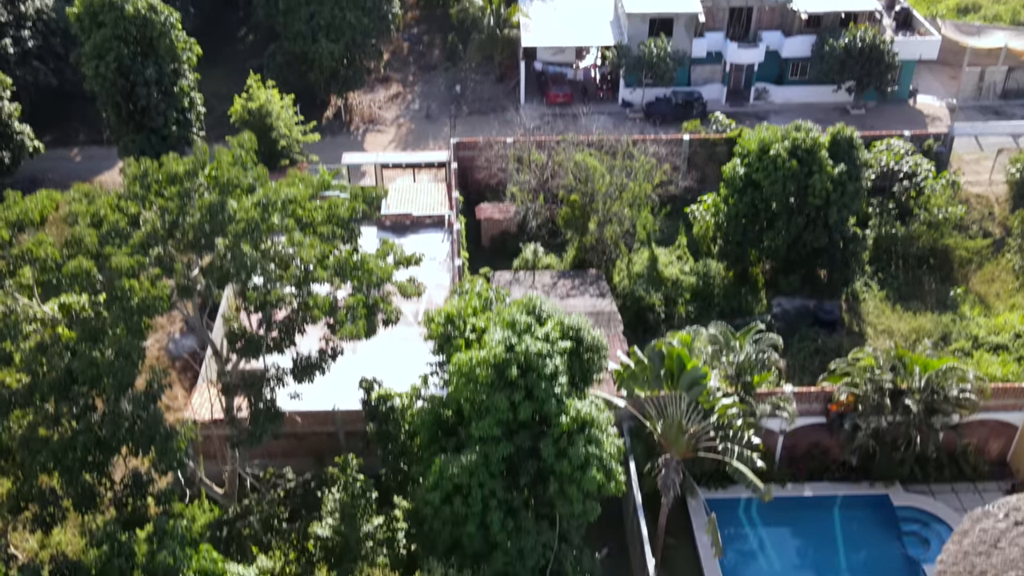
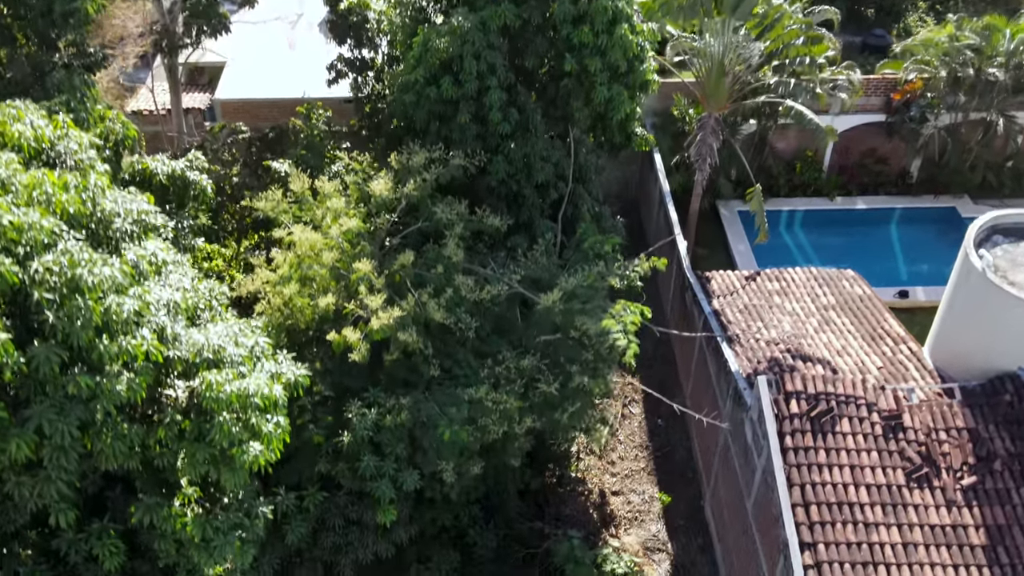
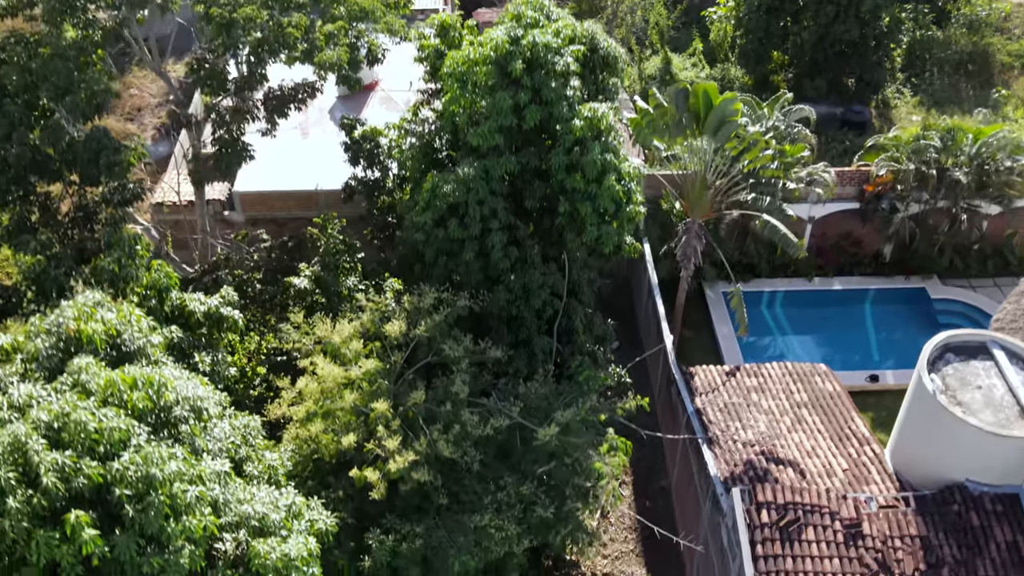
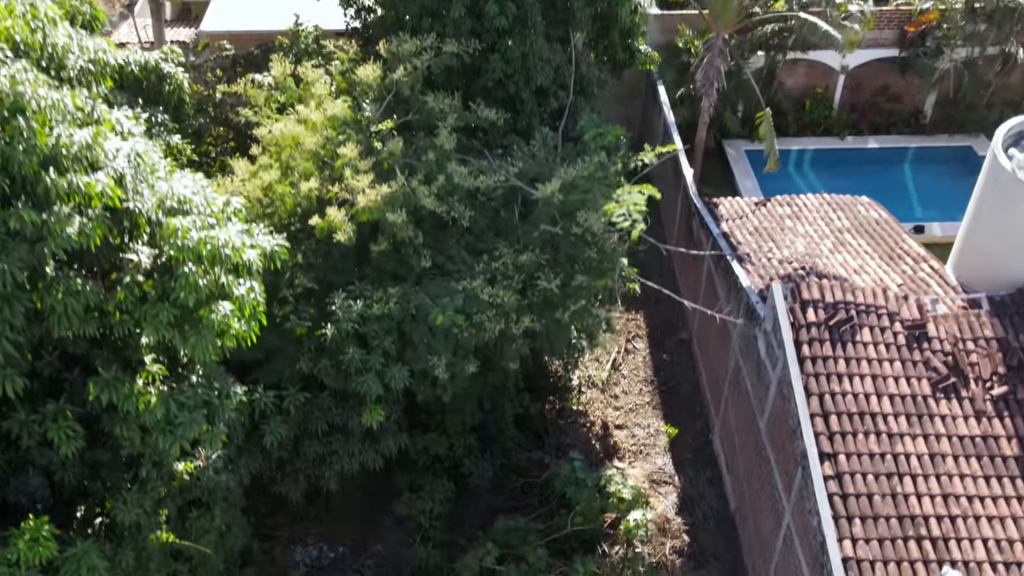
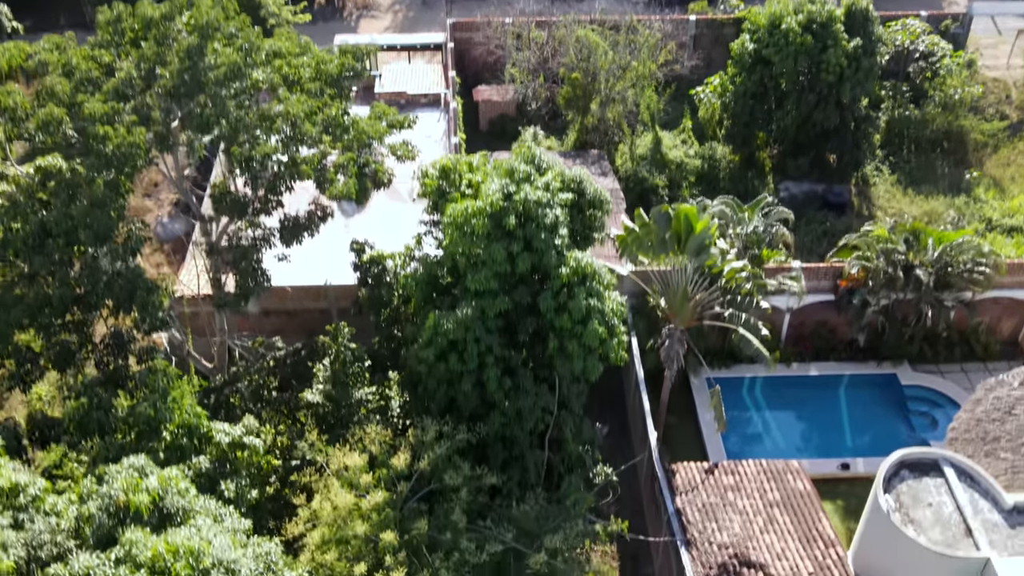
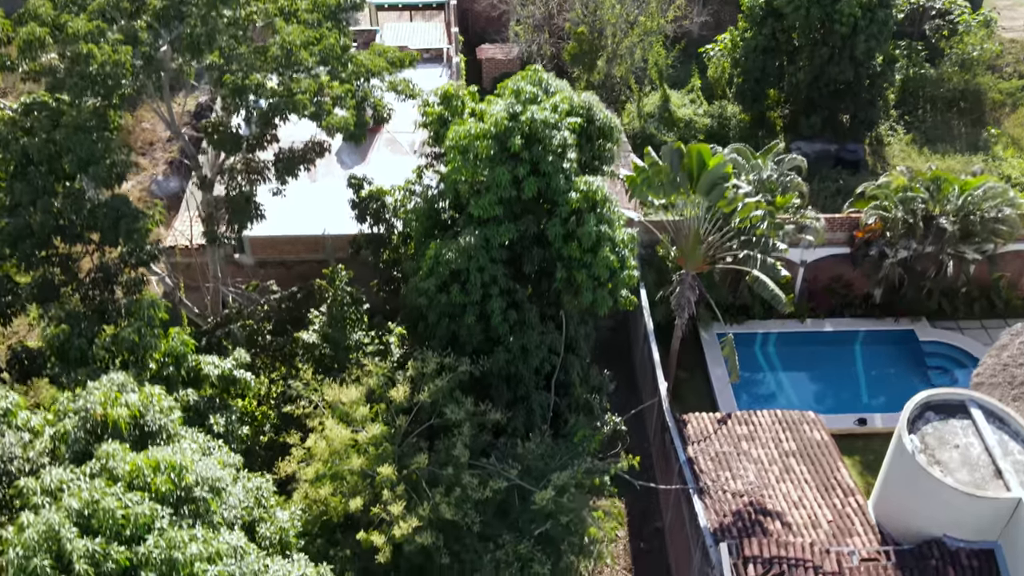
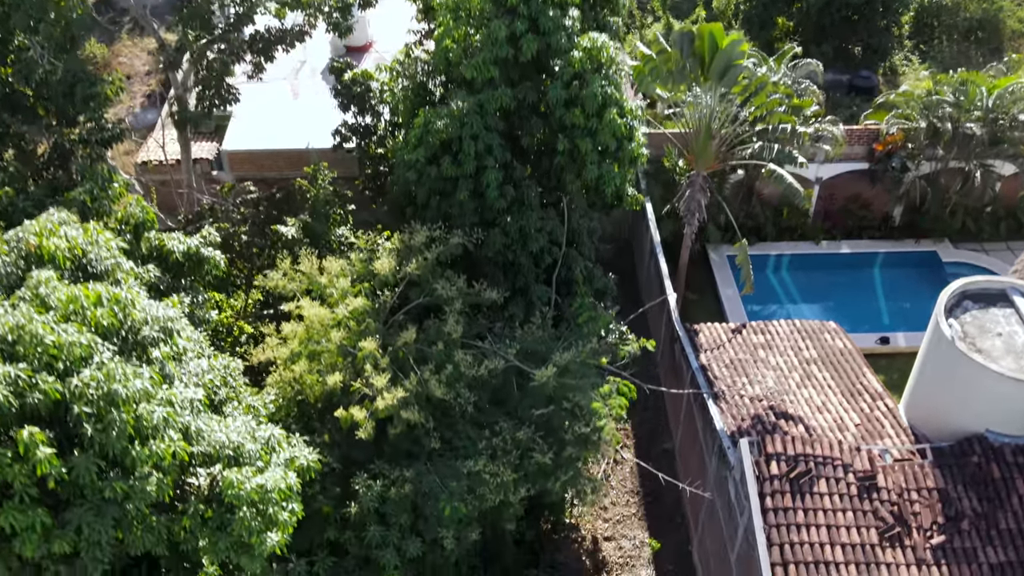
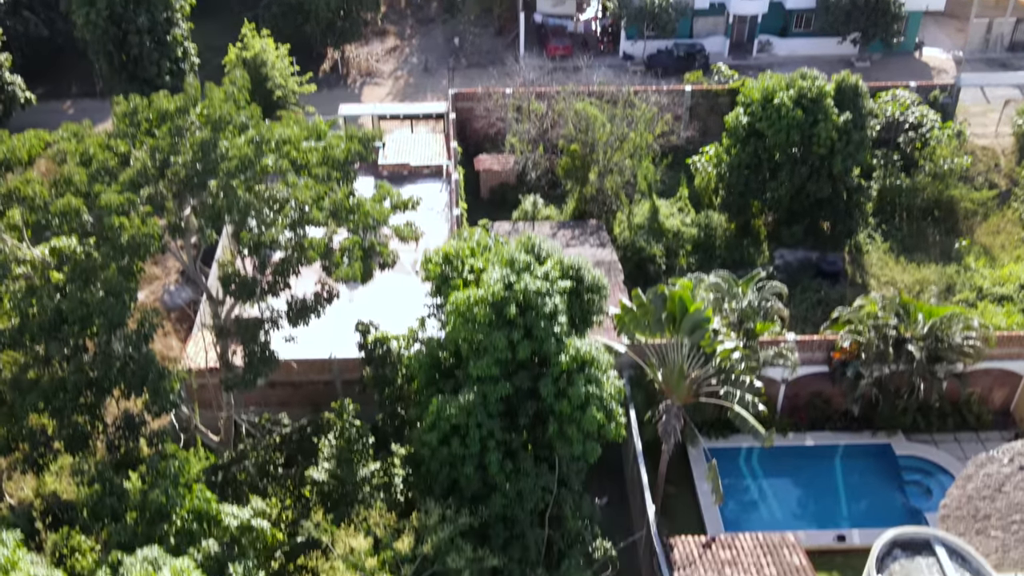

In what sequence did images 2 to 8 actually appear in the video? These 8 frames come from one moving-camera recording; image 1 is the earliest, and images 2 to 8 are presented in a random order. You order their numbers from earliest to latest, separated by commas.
8, 5, 6, 3, 7, 2, 4
